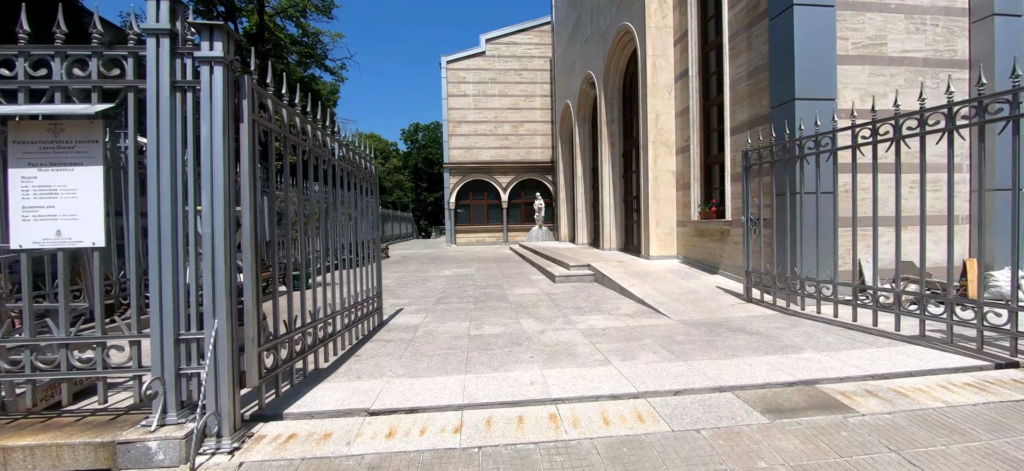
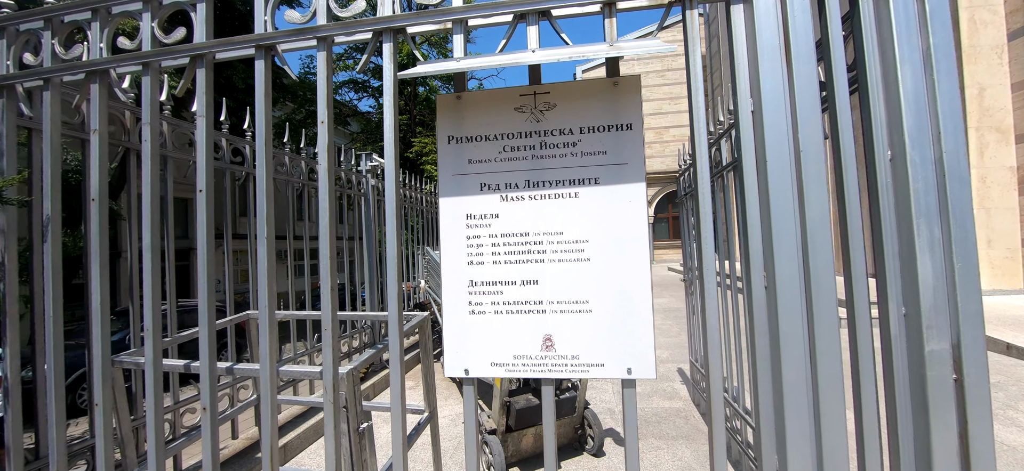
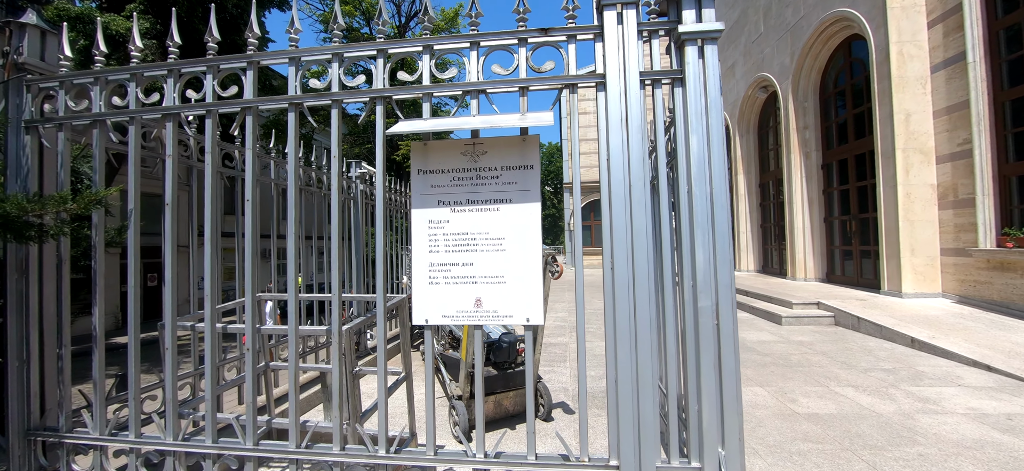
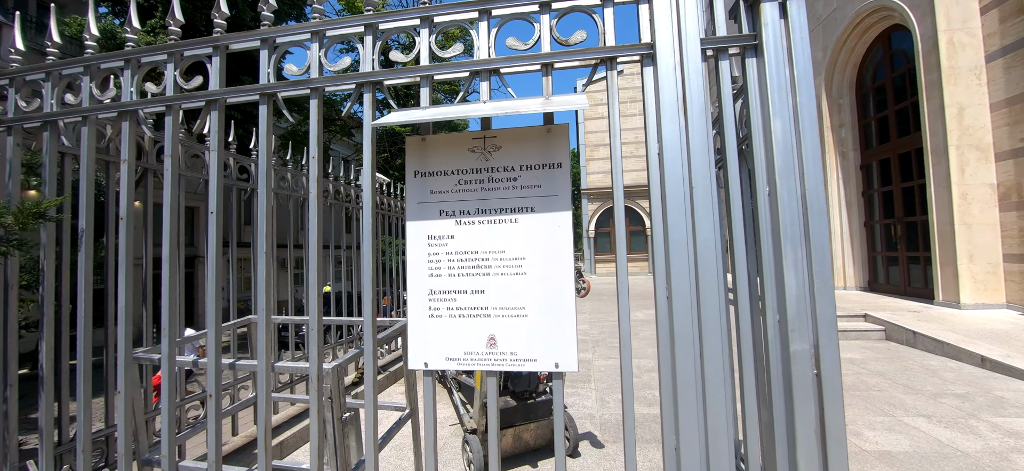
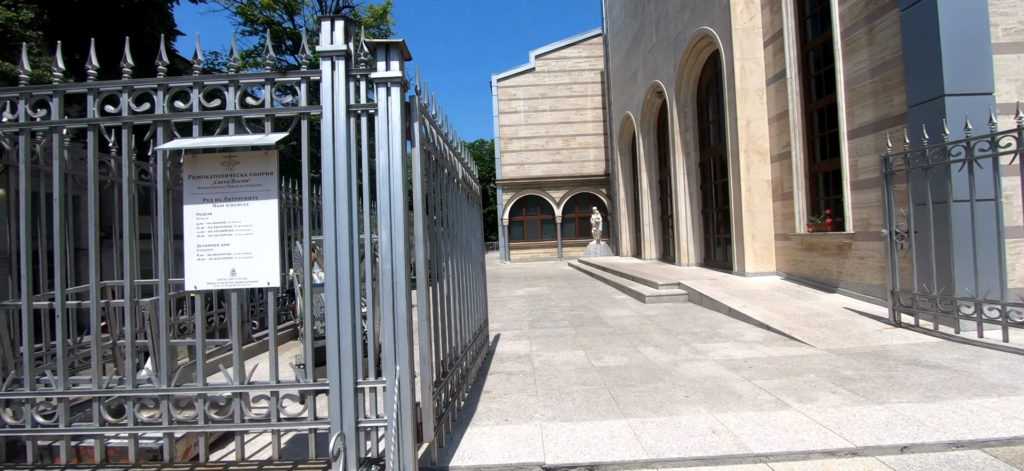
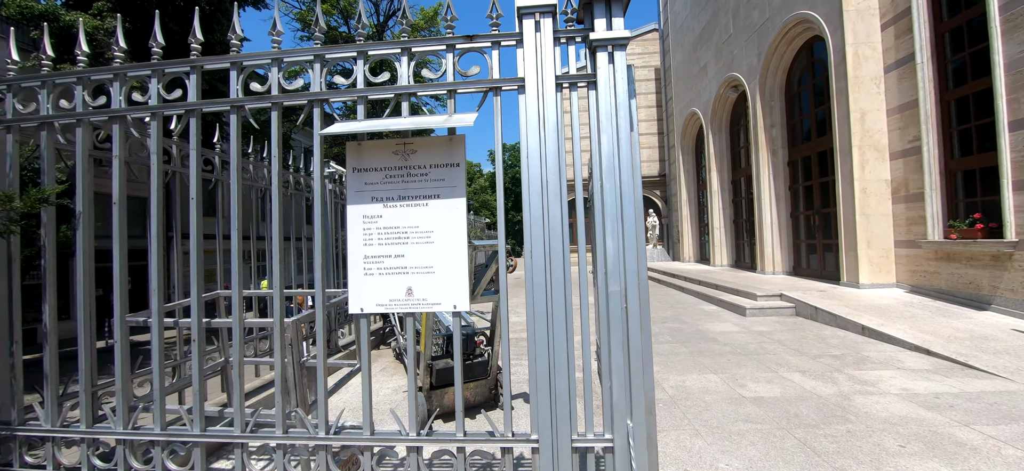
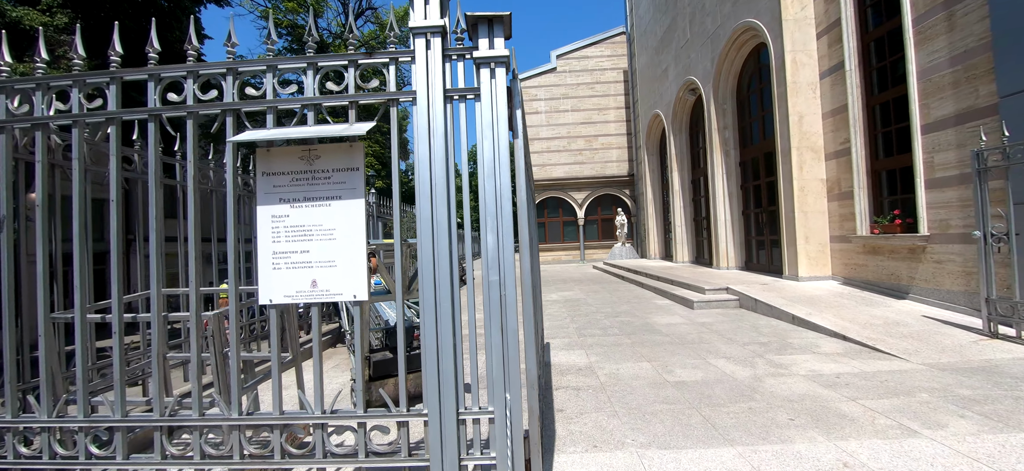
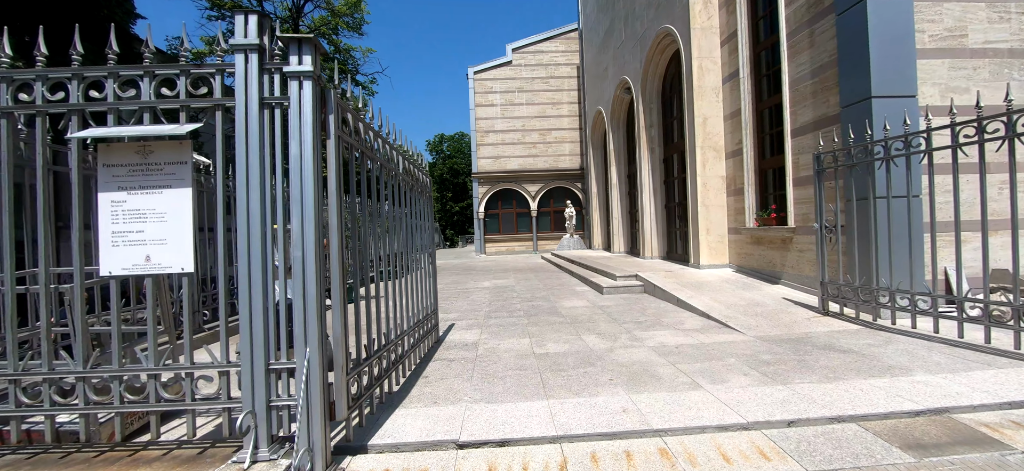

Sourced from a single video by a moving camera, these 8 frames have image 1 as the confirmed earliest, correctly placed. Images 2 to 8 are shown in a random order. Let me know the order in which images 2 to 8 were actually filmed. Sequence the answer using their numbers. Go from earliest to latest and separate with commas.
8, 5, 7, 6, 3, 4, 2
